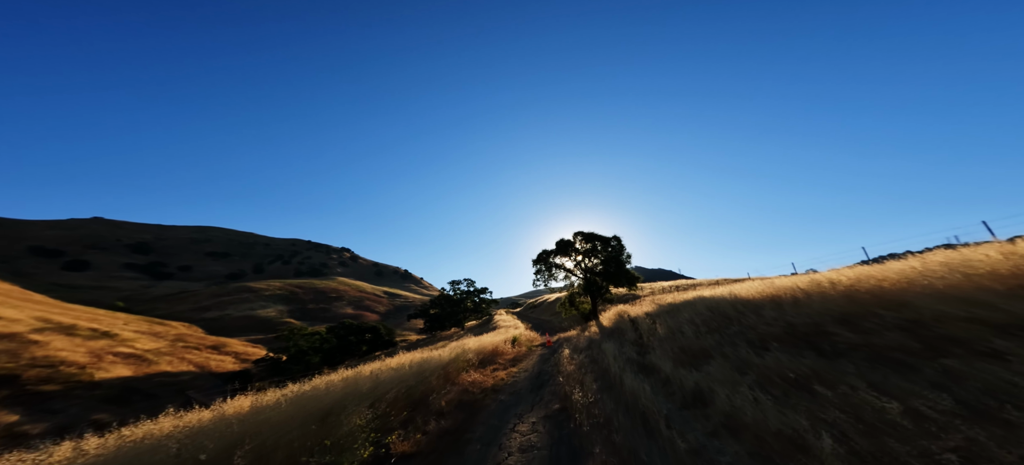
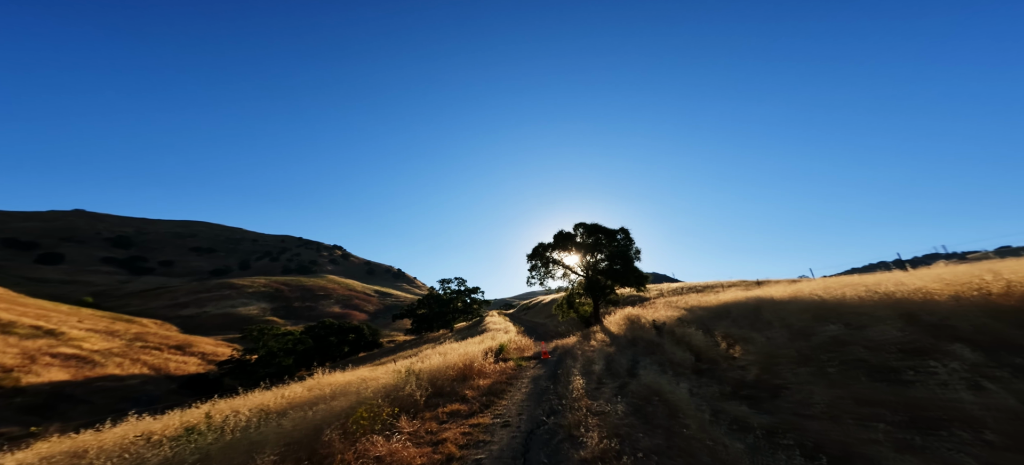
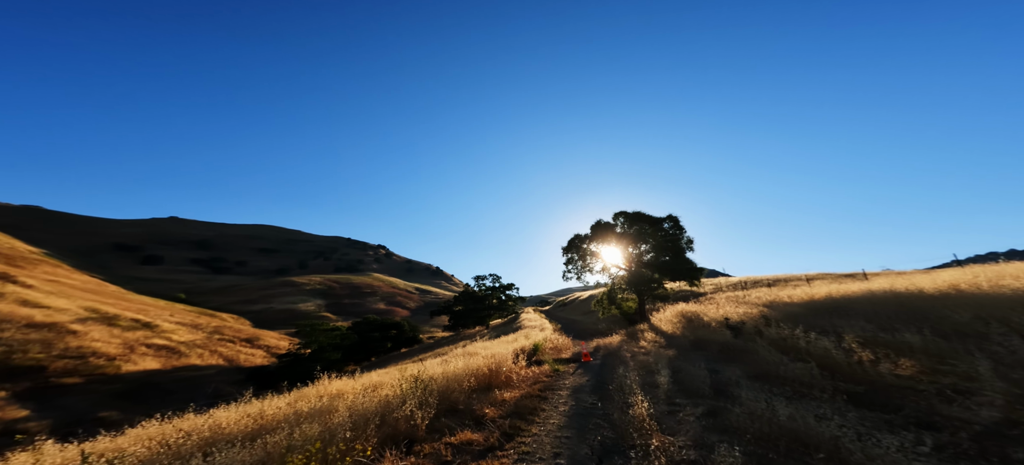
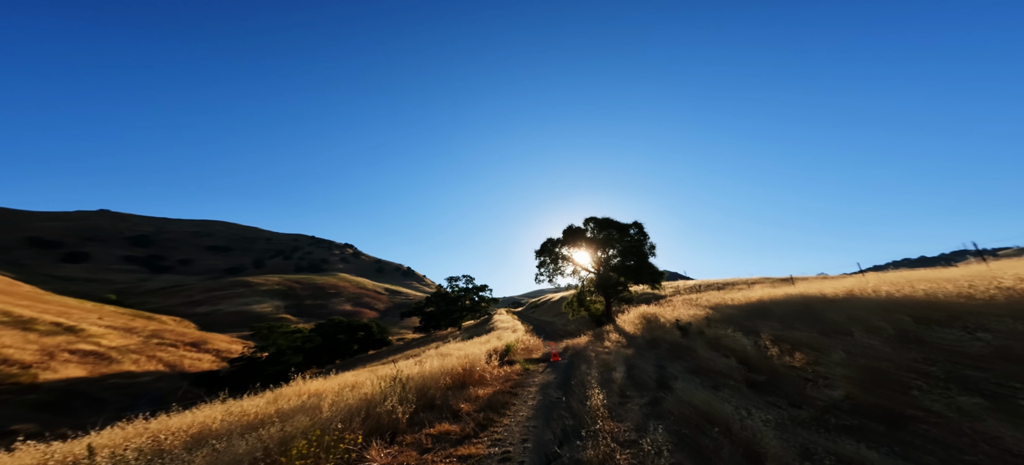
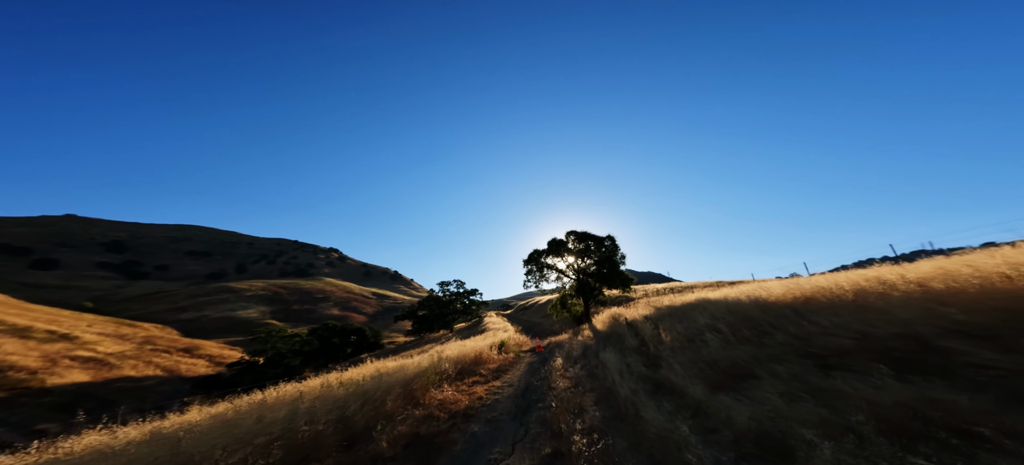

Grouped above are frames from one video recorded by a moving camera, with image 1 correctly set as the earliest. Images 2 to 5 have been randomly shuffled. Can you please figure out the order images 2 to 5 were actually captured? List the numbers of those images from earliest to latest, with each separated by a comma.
5, 2, 4, 3
